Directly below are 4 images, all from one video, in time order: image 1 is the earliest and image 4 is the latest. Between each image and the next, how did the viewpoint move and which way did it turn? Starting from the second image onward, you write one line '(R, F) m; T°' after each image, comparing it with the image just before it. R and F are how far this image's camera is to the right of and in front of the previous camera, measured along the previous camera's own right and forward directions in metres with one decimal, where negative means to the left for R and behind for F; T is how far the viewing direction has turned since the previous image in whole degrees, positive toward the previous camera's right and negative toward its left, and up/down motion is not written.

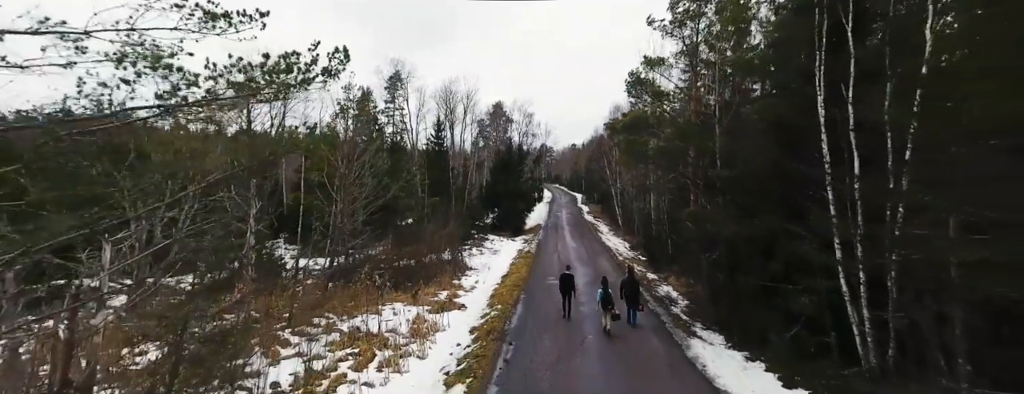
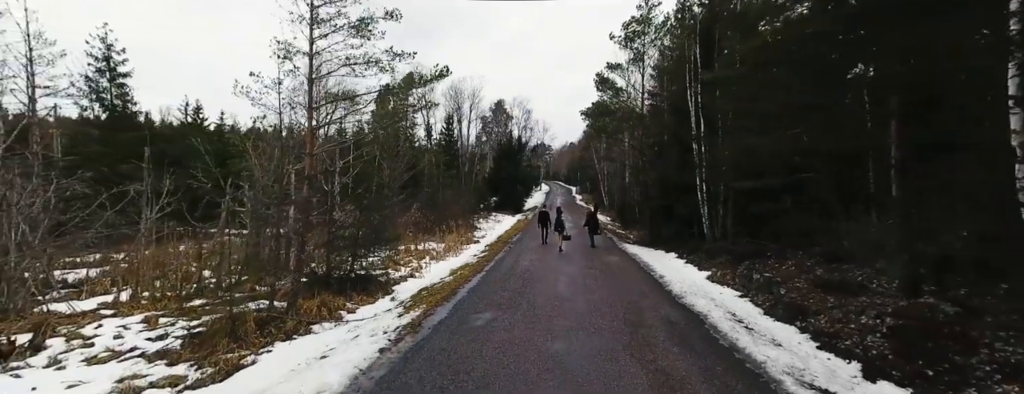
(0.0, -6.0) m; 0°
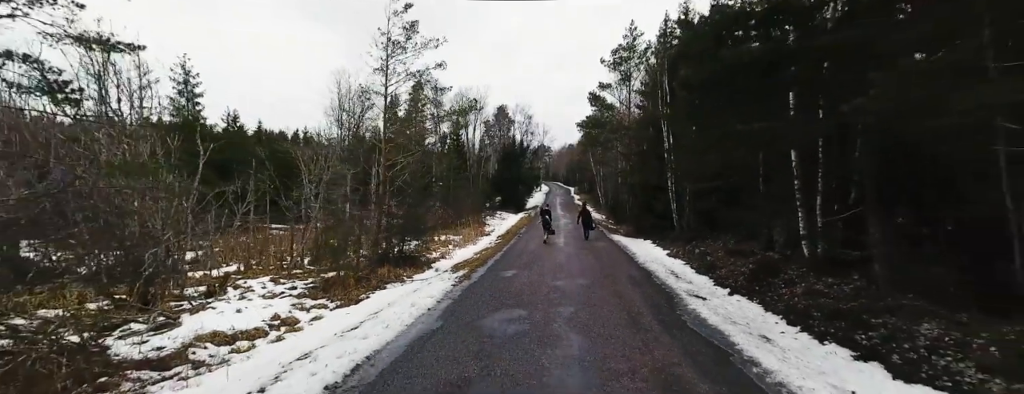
(-0.4, -3.3) m; 0°
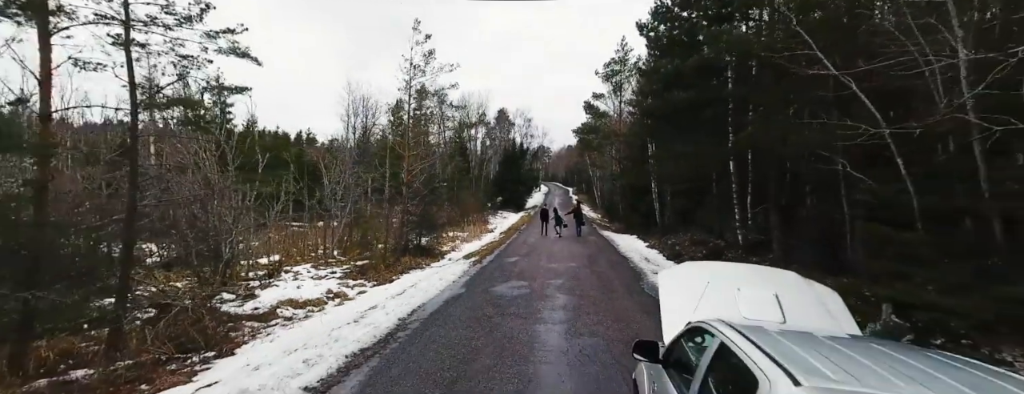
(-0.1, -2.0) m; 0°
